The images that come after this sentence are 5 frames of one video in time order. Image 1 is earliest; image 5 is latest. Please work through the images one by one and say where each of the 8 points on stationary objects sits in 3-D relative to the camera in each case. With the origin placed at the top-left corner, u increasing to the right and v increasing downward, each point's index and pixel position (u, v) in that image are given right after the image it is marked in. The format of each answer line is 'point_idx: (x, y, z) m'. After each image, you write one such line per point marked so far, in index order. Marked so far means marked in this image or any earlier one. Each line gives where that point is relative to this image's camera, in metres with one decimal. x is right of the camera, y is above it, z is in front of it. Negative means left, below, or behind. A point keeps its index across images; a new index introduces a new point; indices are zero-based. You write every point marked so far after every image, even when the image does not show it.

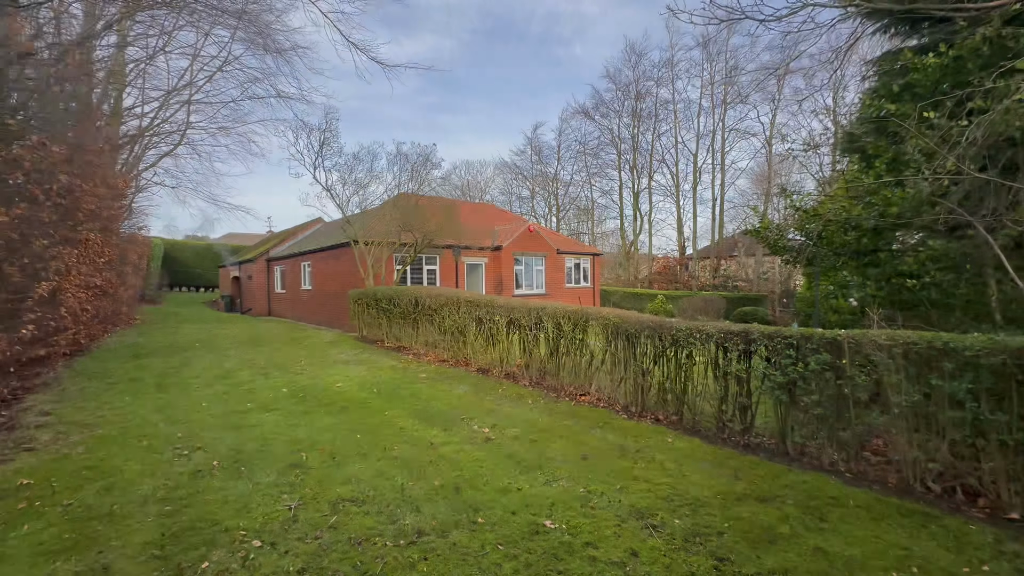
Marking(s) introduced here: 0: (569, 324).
0: (+0.8, -0.5, +6.2) m
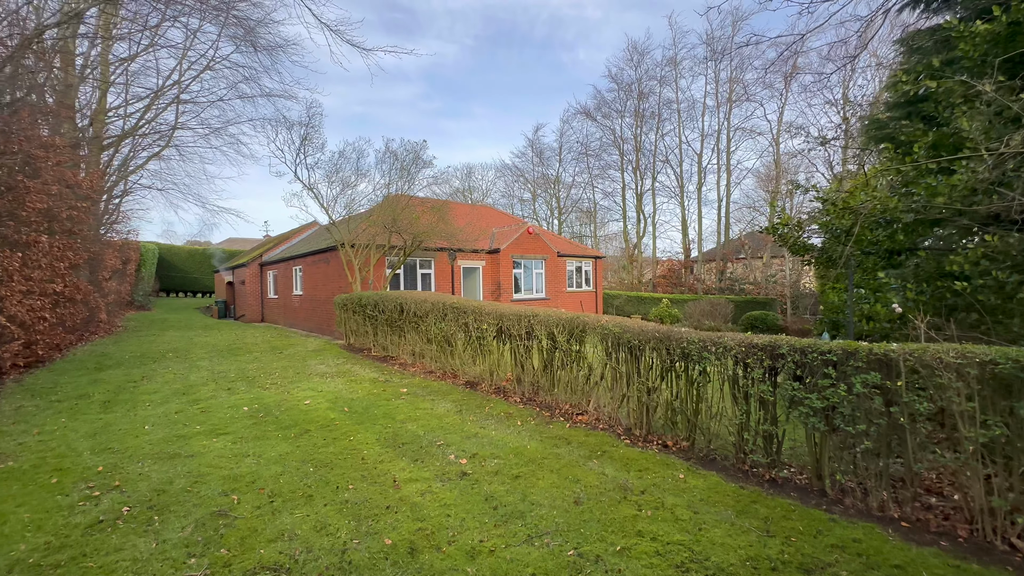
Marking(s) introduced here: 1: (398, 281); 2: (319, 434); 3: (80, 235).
0: (+0.6, -0.6, +5.5) m
1: (-3.9, +0.2, +15.2) m
2: (-2.1, -1.6, +4.8) m
3: (-9.1, +1.1, +9.5) m
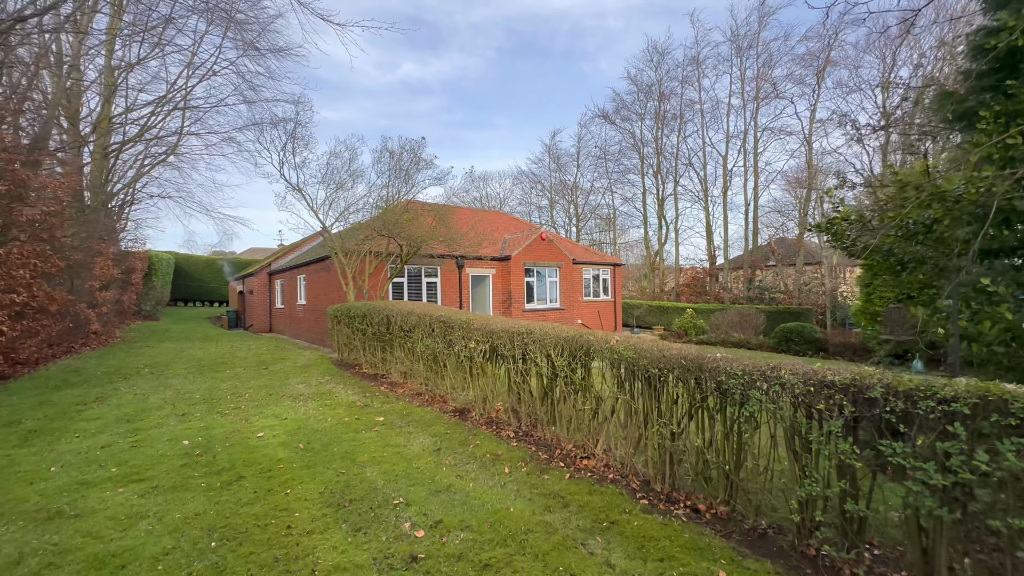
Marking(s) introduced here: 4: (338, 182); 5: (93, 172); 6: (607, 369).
0: (+0.5, -0.7, +4.4) m
1: (-3.5, -0.1, +14.3) m
2: (-2.2, -1.7, +3.8) m
3: (-9.1, +0.9, +8.9) m
4: (-4.1, +2.5, +10.5) m
5: (-14.7, +4.1, +15.7) m
6: (+0.8, -0.7, +4.0) m
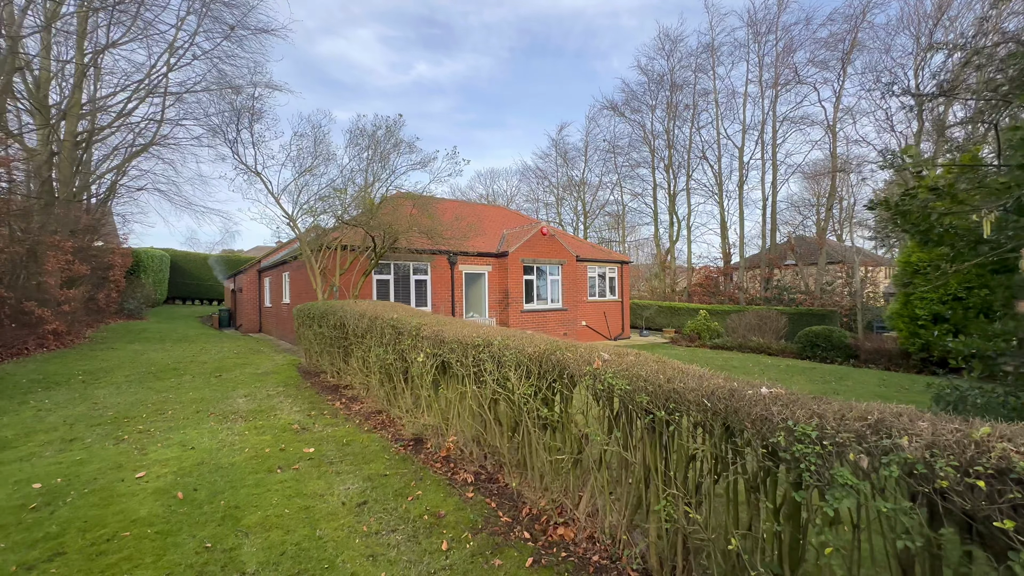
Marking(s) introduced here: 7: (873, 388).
0: (+0.2, -0.6, +3.1) m
1: (-3.7, -0.1, +13.1) m
2: (-2.6, -1.6, +2.6) m
3: (-9.3, +1.0, +7.8) m
4: (-4.3, +2.5, +9.3) m
5: (-14.8, +4.2, +14.8) m
6: (+0.5, -0.7, +2.8) m
7: (+7.0, -1.9, +8.7) m
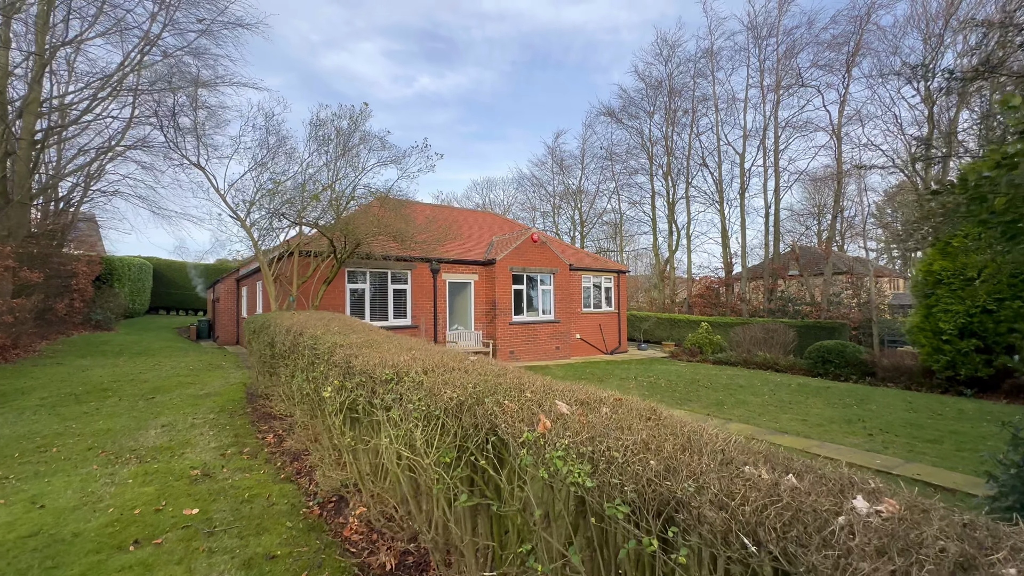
0: (-0.2, -0.7, +2.1) m
1: (-4.0, -0.3, +12.1) m
2: (-3.0, -1.6, +1.5) m
3: (-9.7, +0.9, +6.8) m
4: (-4.6, +2.3, +8.3) m
5: (-15.2, +3.9, +13.8) m
6: (+0.1, -0.7, +1.7) m
7: (+6.6, -2.1, +7.6) m
